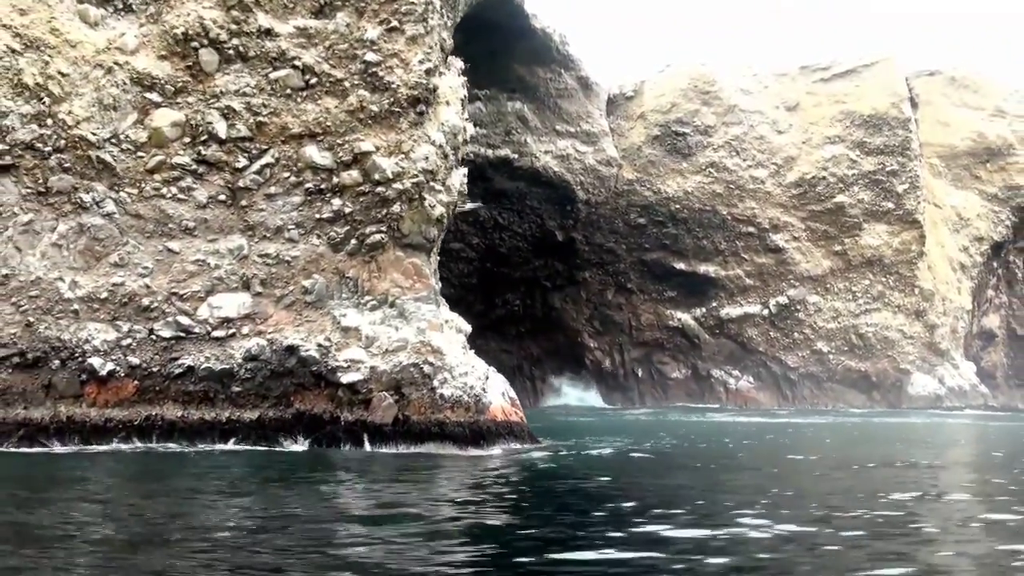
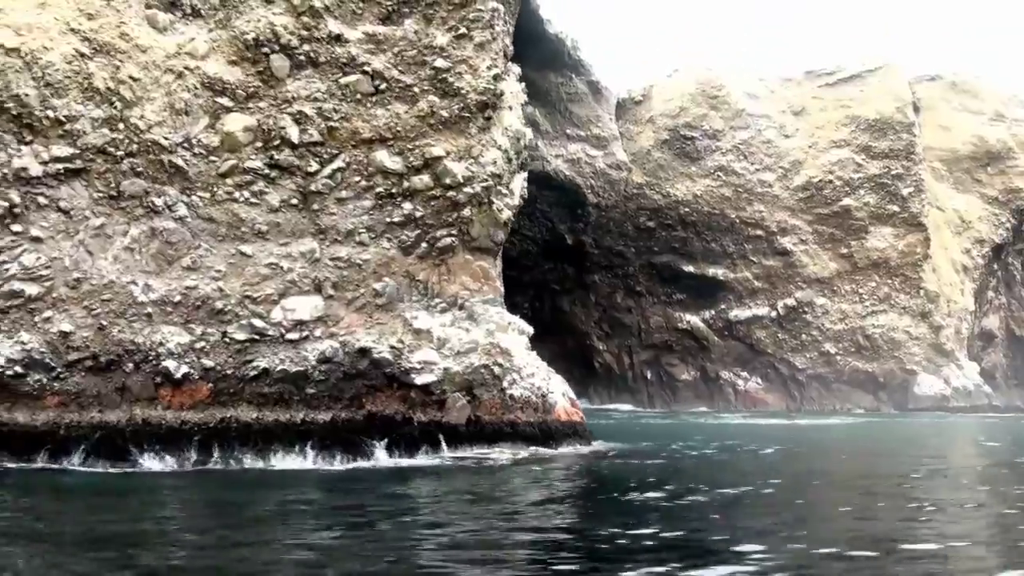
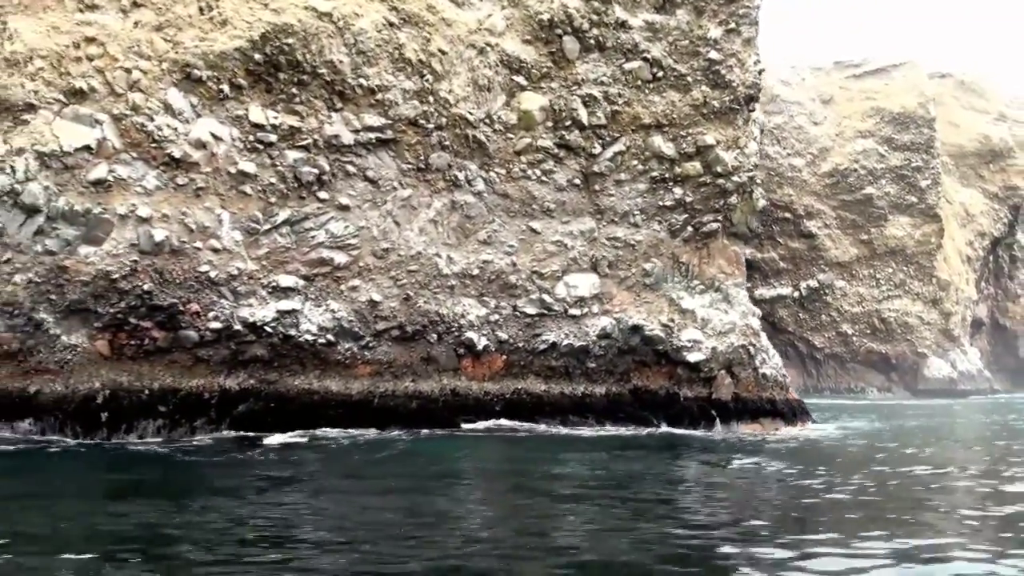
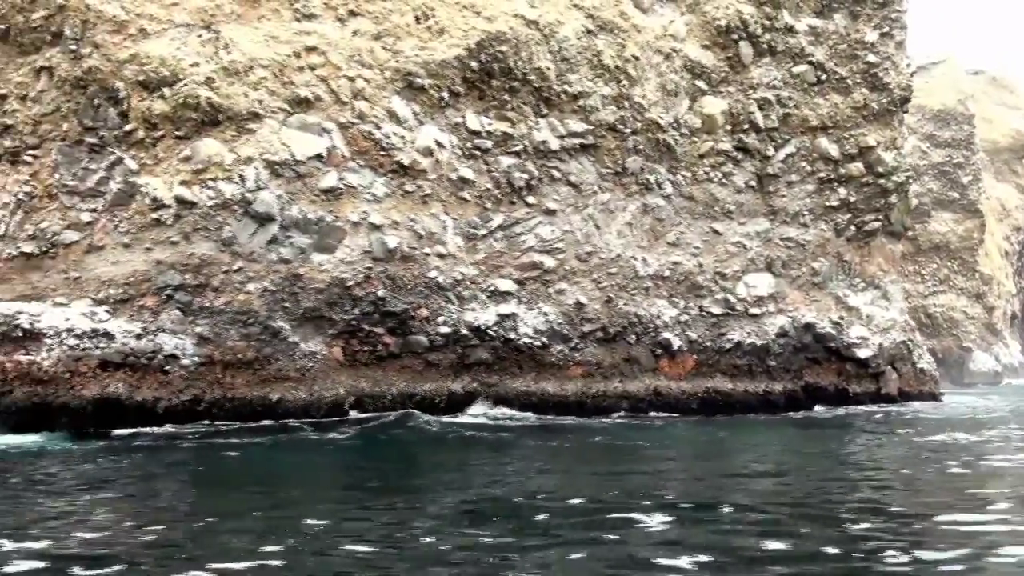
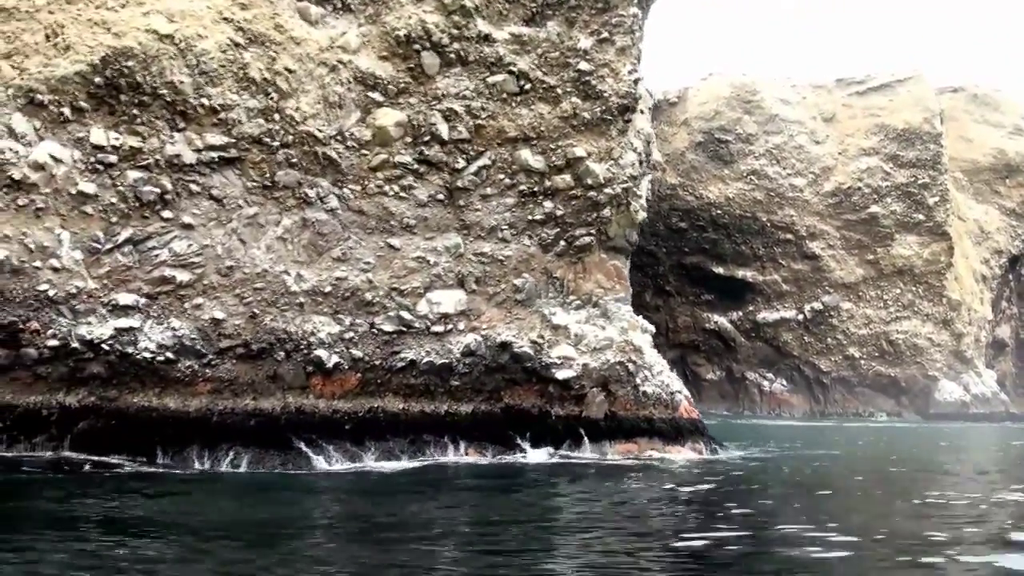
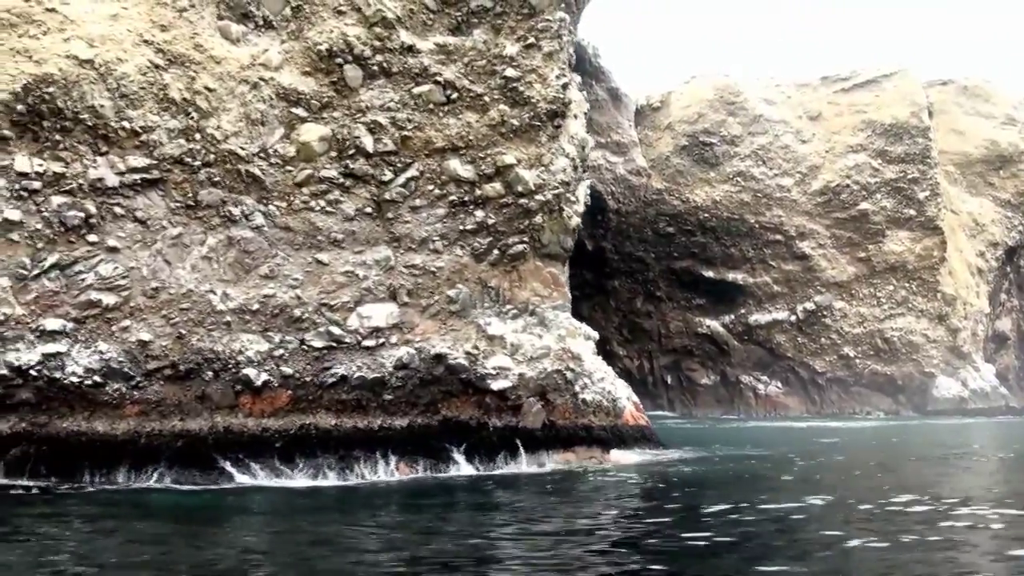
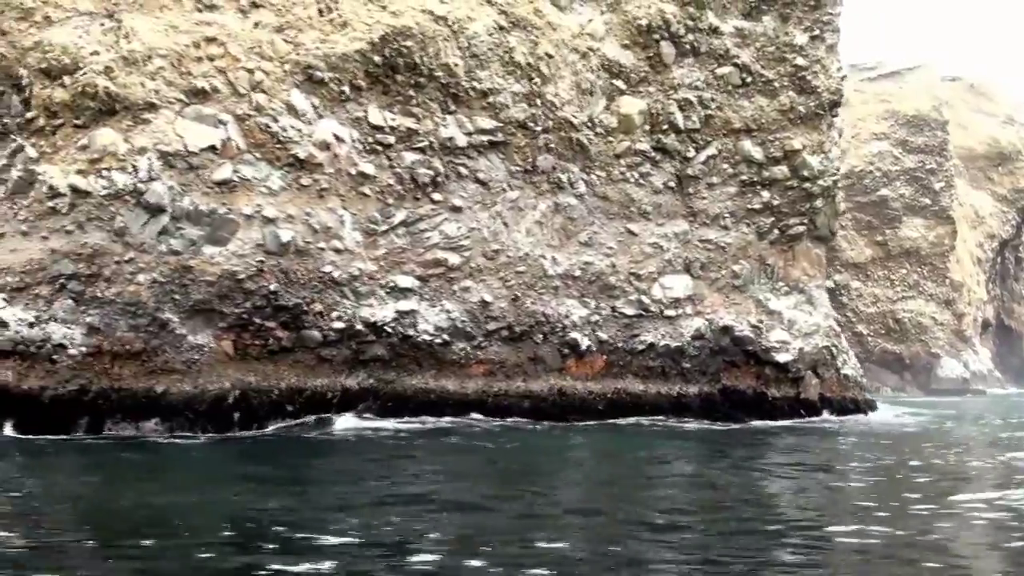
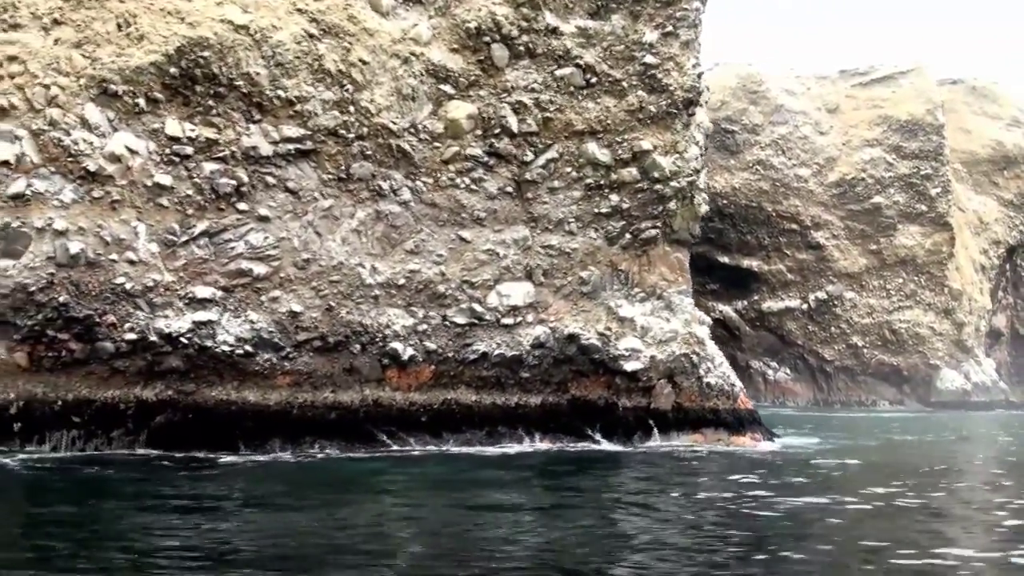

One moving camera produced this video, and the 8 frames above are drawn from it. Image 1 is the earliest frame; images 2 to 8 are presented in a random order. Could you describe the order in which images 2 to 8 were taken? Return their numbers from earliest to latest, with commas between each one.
2, 6, 5, 8, 3, 7, 4
